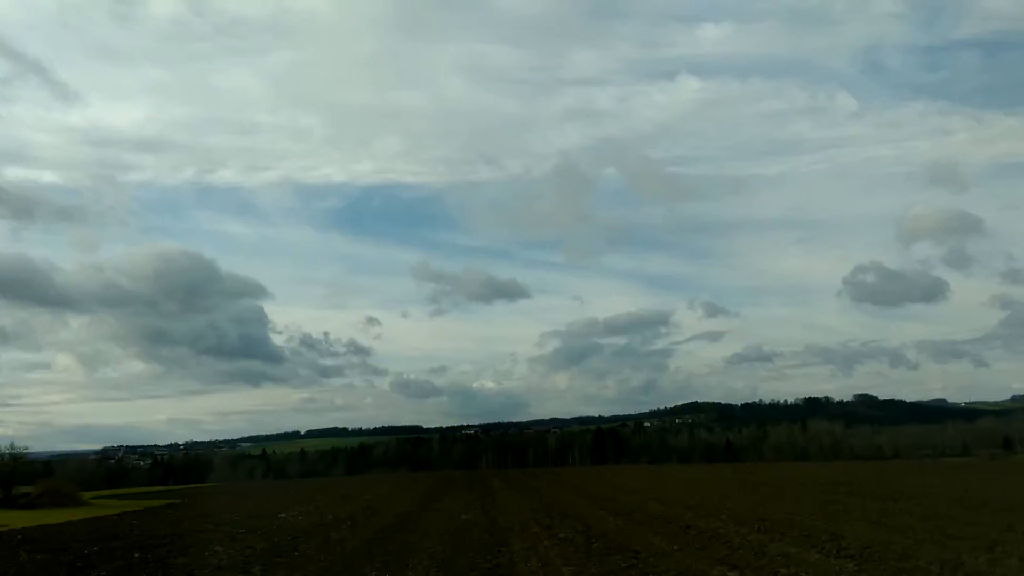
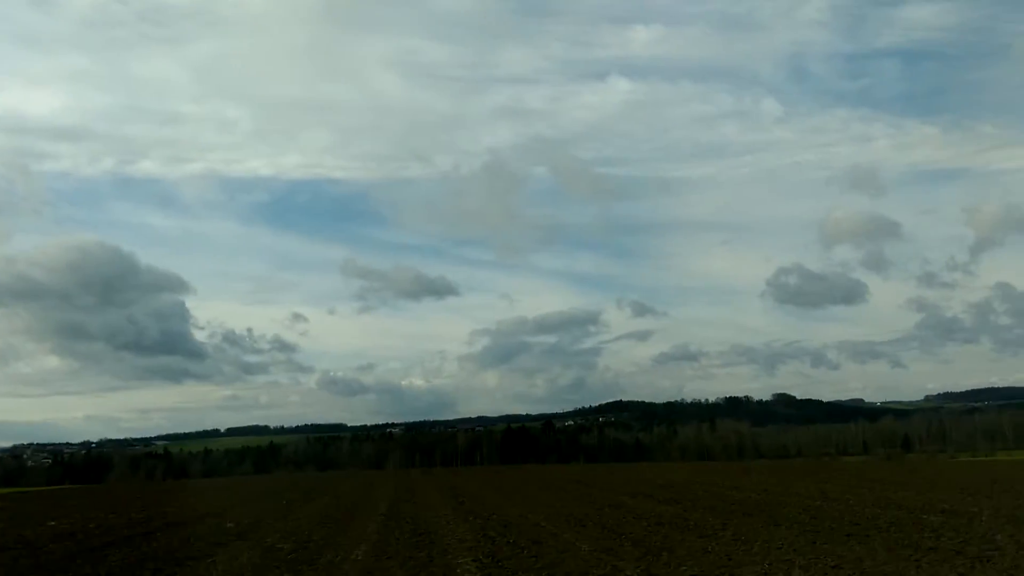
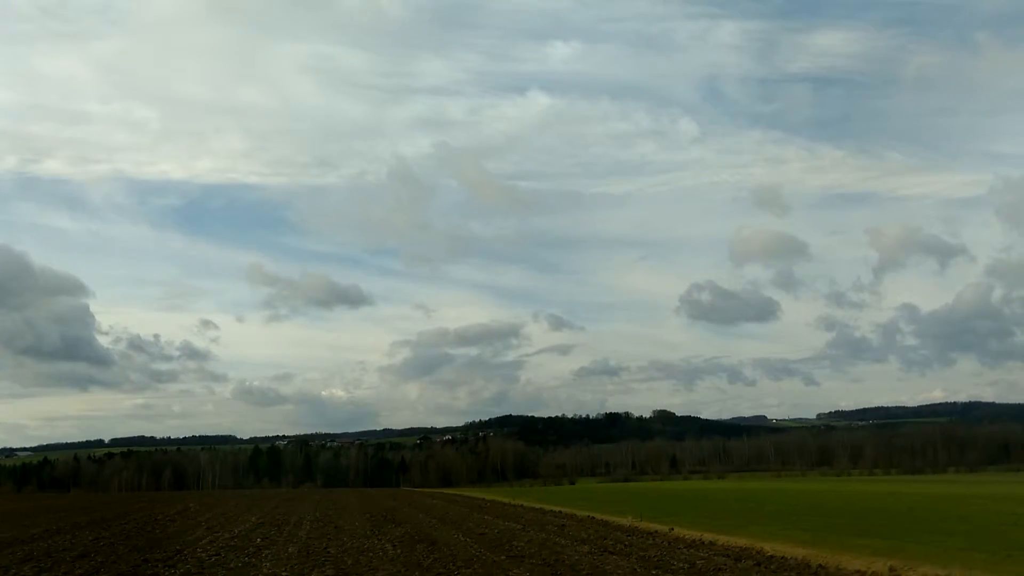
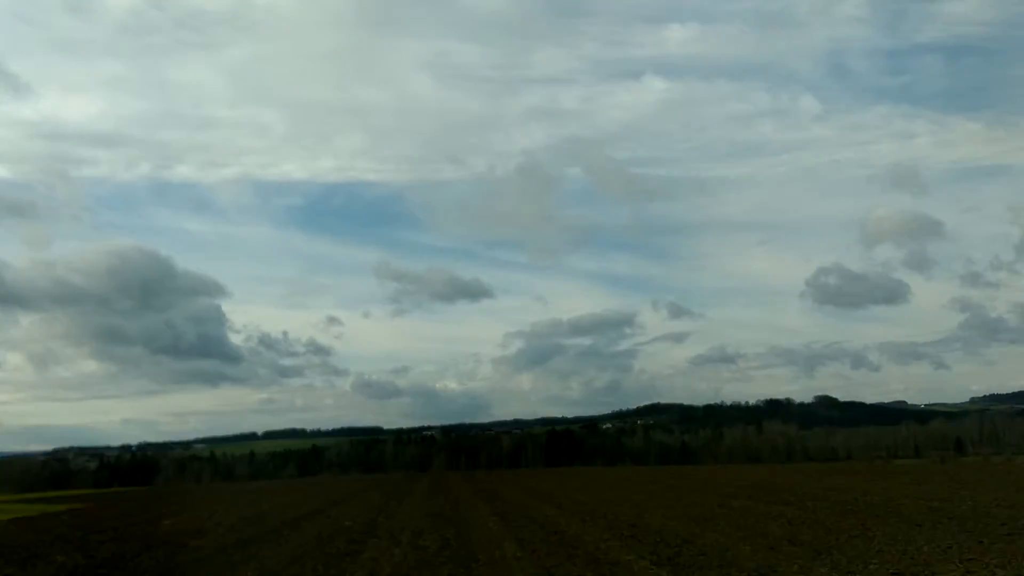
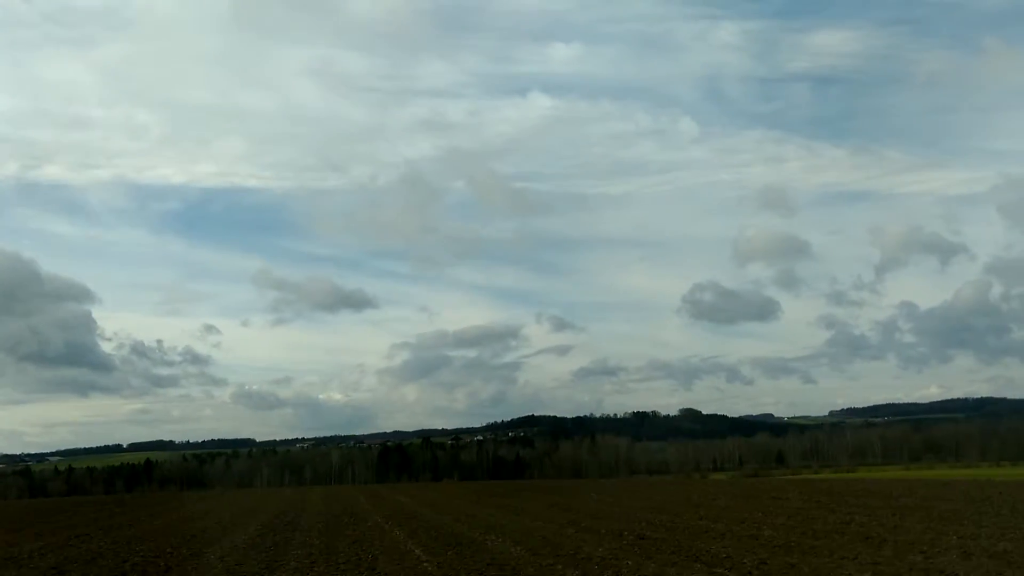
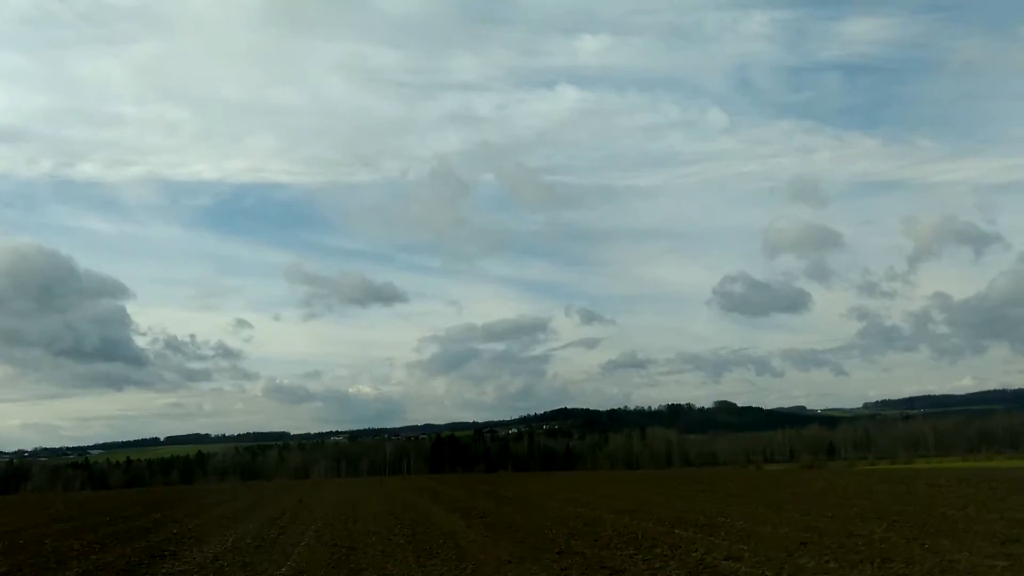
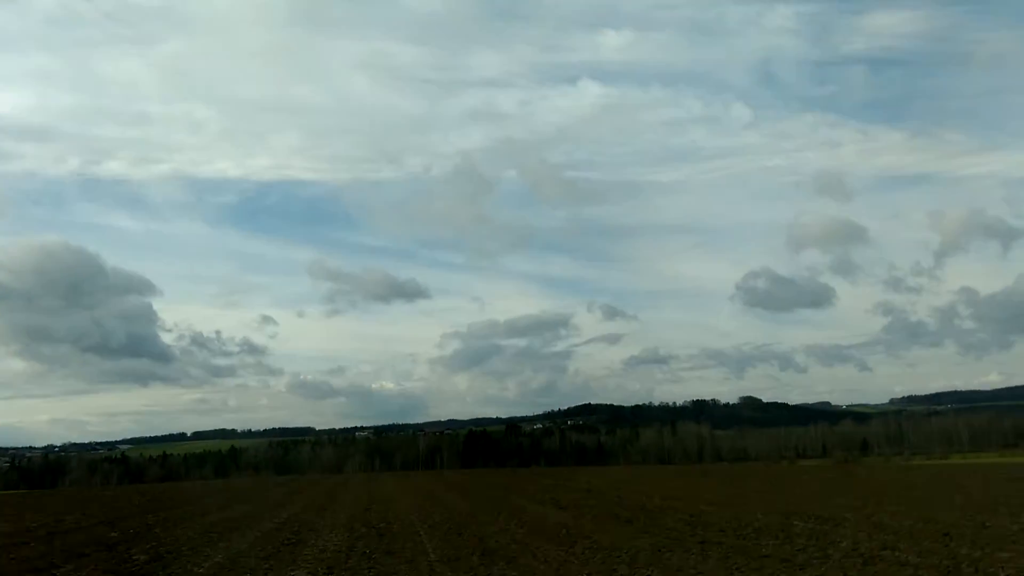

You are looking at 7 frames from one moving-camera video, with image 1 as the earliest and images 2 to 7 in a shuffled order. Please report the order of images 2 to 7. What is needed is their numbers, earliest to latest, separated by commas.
4, 2, 7, 6, 5, 3
